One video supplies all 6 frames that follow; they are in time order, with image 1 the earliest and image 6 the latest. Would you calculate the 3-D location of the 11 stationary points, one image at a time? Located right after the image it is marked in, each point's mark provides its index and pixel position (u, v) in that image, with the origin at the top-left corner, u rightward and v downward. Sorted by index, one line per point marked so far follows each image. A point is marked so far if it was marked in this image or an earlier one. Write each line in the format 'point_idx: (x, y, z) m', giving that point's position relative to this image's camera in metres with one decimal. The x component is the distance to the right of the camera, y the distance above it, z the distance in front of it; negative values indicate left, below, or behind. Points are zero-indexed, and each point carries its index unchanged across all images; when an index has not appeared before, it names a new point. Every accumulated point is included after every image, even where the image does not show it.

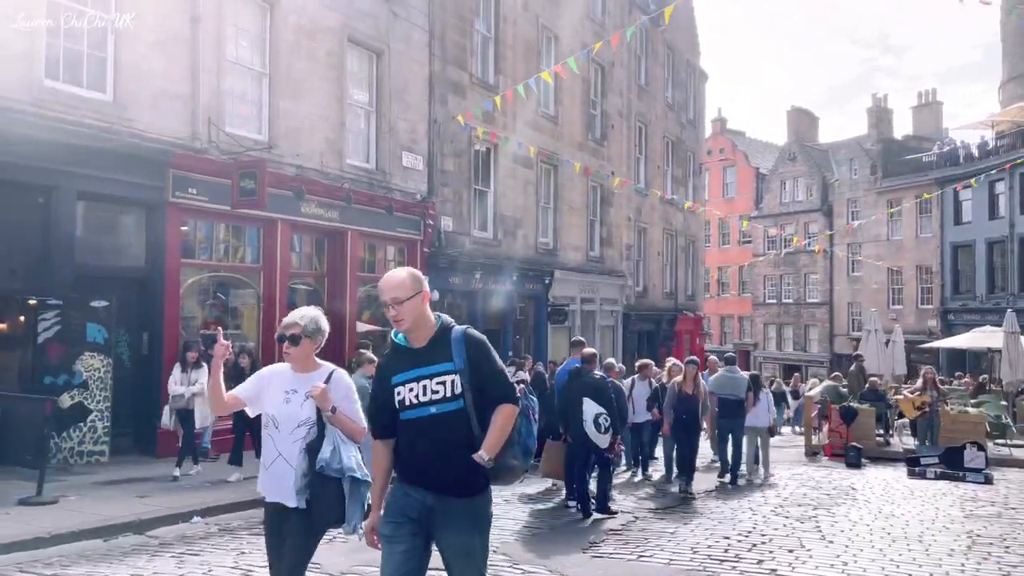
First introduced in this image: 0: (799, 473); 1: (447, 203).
0: (+4.6, -3.0, +13.3) m
1: (-1.5, +1.9, +18.3) m
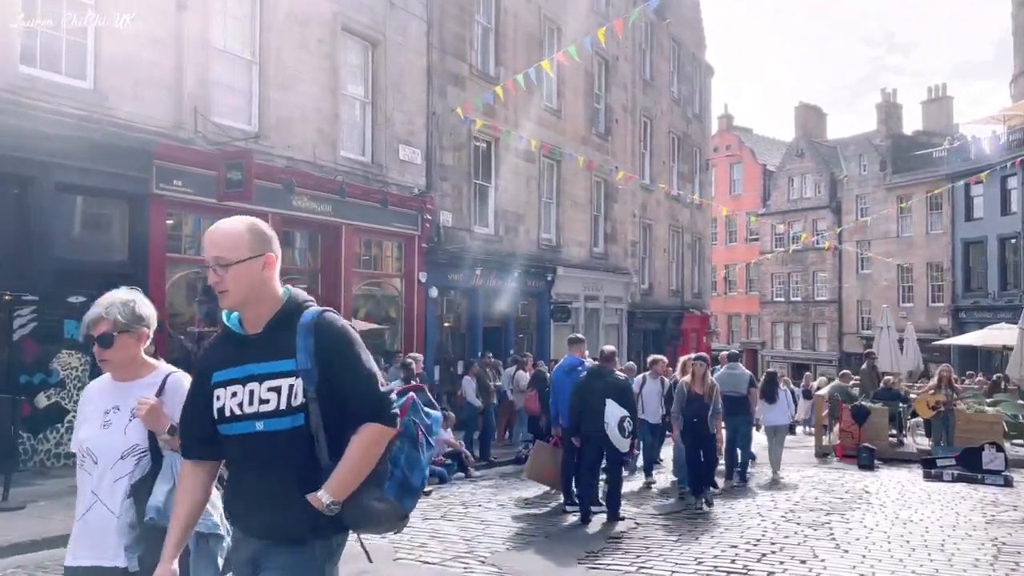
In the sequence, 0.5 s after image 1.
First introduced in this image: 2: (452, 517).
0: (+4.6, -2.9, +12.8) m
1: (-1.4, +2.0, +17.9) m
2: (-0.6, -2.3, +8.2) m
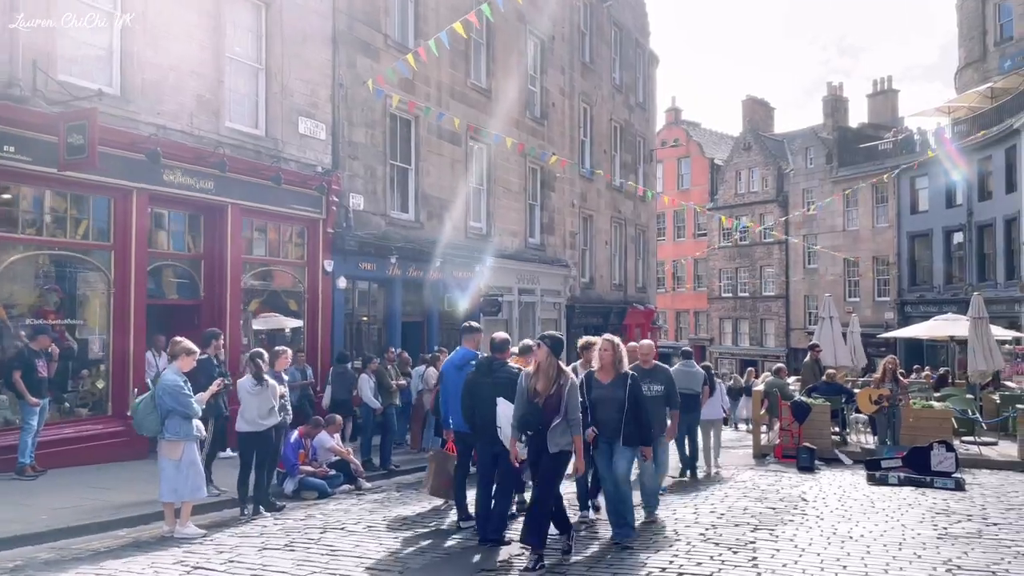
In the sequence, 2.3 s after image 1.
0: (+3.2, -2.7, +11.6) m
1: (-3.1, +2.2, +16.3) m
2: (-1.7, -2.1, +6.7) m
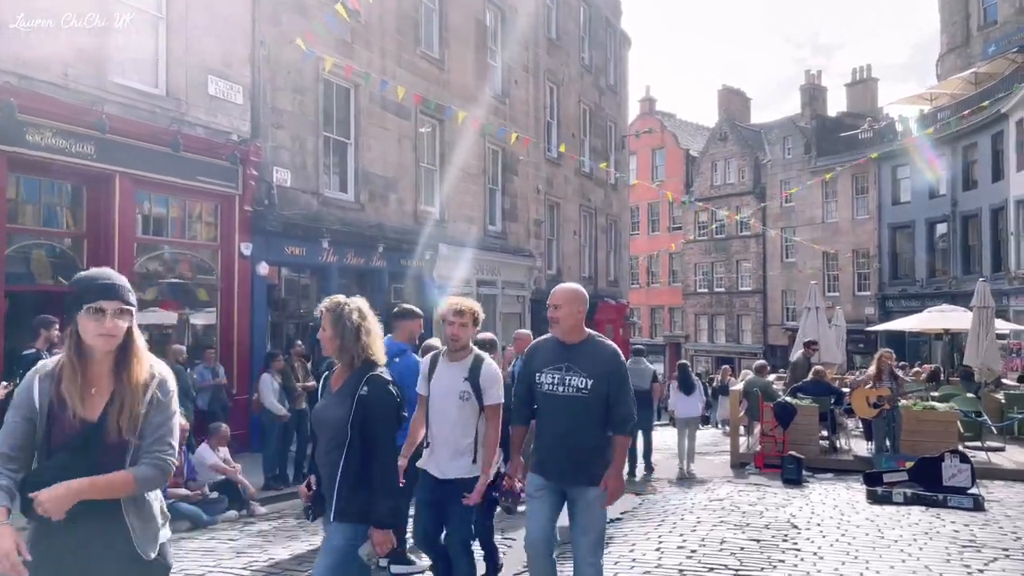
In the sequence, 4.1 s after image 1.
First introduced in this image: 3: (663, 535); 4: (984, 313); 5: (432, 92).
0: (+2.5, -2.5, +9.8) m
1: (-4.0, +2.4, +14.3) m
2: (-2.4, -1.9, +4.7) m
3: (+1.4, -2.2, +7.4) m
4: (+8.3, -0.4, +14.5) m
5: (-1.9, +4.5, +19.0) m
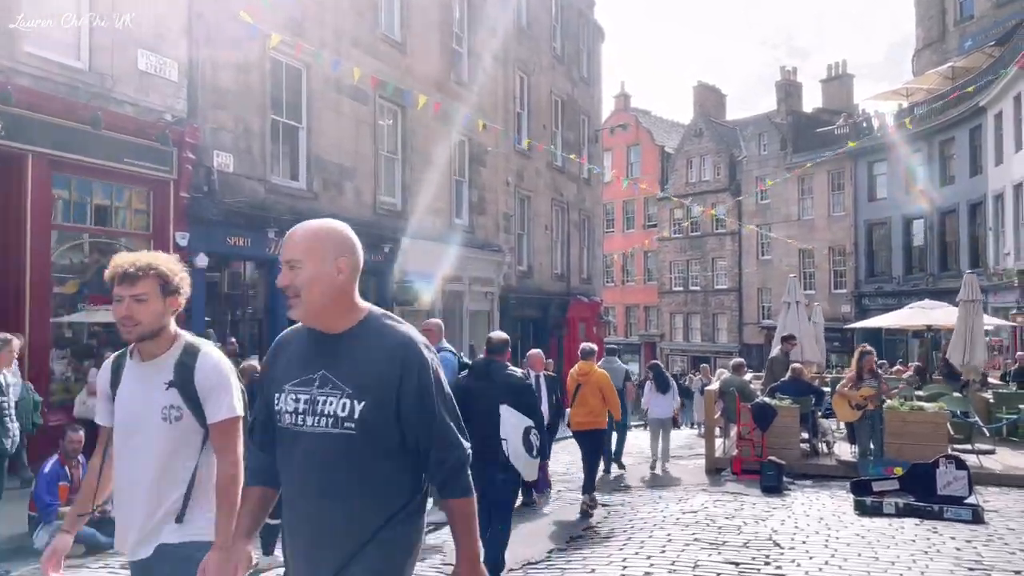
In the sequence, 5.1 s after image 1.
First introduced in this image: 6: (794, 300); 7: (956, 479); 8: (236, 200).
0: (+1.9, -2.3, +8.9) m
1: (-4.6, +2.5, +13.2) m
2: (-2.7, -1.8, +3.7) m
3: (+0.9, -2.1, +6.5) m
4: (+7.7, -0.3, +13.8) m
5: (-2.6, +4.6, +18.0) m
6: (+5.5, -0.3, +16.2) m
7: (+4.3, -1.8, +7.9) m
8: (-4.5, +1.4, +13.4) m
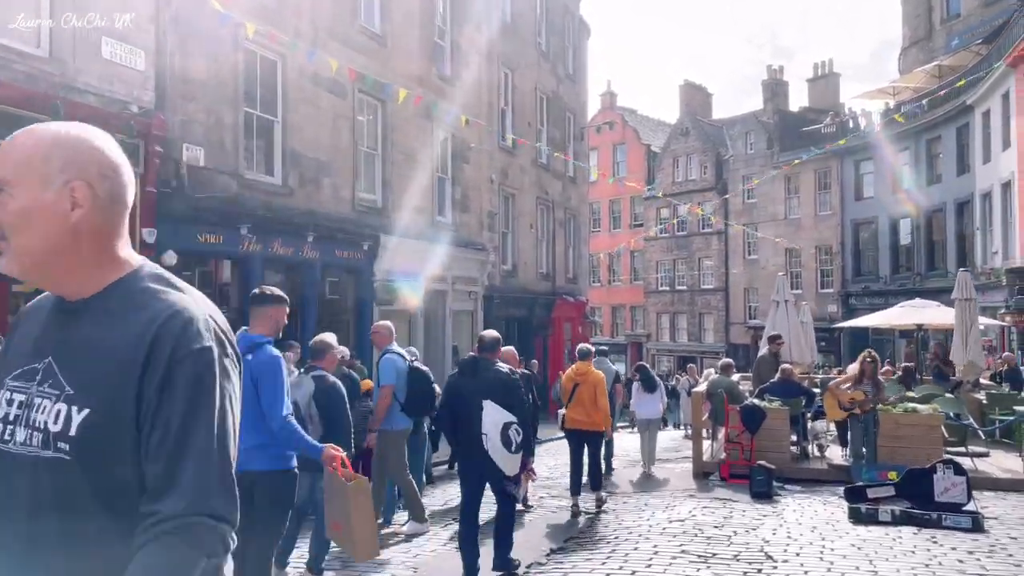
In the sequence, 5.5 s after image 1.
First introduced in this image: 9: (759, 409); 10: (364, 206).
0: (+1.7, -2.3, +8.5) m
1: (-4.9, +2.5, +12.7) m
2: (-2.9, -1.7, +3.3) m
3: (+0.7, -2.1, +6.1) m
4: (+7.4, -0.3, +13.5) m
5: (-3.0, +4.6, +17.5) m
6: (+5.2, -0.2, +15.9) m
7: (+4.1, -1.8, +7.6) m
8: (-4.8, +1.4, +12.9) m
9: (+3.1, -1.5, +10.3) m
10: (-3.1, +1.7, +17.3) m
